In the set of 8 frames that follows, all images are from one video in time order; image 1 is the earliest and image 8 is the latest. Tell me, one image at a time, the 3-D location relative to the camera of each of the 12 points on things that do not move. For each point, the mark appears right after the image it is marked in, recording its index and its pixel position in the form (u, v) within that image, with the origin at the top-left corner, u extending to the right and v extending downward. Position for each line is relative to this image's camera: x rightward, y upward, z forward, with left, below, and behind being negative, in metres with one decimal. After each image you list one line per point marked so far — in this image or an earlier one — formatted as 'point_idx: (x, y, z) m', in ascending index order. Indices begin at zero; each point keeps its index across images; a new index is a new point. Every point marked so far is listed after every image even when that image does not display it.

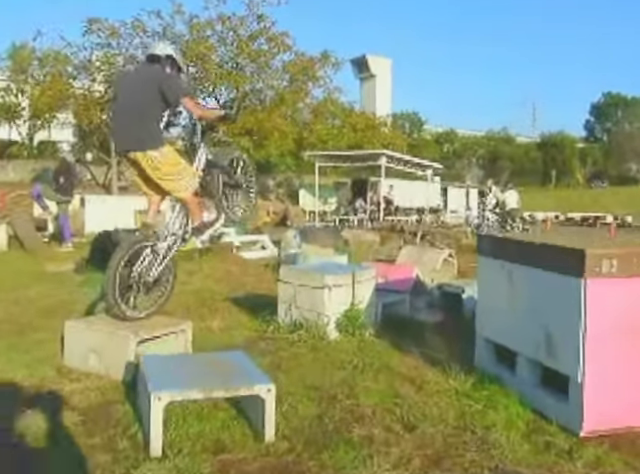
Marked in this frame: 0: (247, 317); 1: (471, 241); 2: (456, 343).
0: (-0.8, -0.8, +5.9) m
1: (+4.2, +0.1, +17.1) m
2: (+1.3, -1.0, +5.2) m
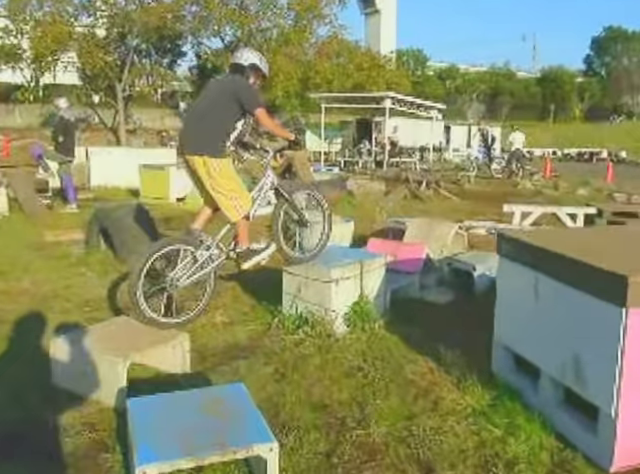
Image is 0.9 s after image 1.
0: (-0.7, -0.6, +5.6) m
1: (+4.4, +1.5, +16.6) m
2: (+1.3, -0.8, +5.0) m
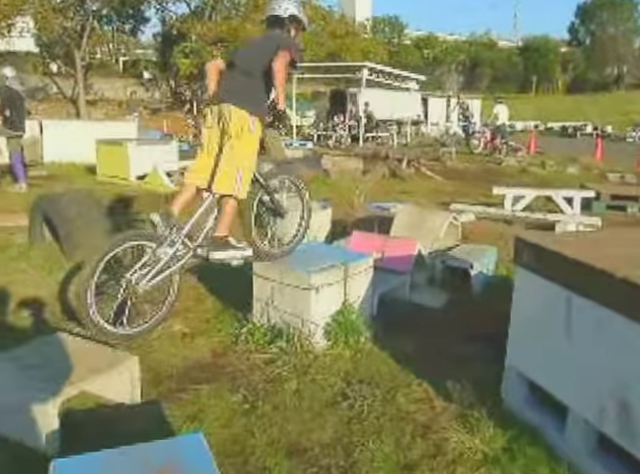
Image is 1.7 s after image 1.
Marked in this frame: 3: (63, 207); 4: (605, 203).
0: (-0.9, -0.6, +4.9) m
1: (+3.7, +2.1, +16.0) m
2: (+1.2, -0.8, +4.3) m
3: (-2.9, +0.3, +6.5) m
4: (+4.7, +0.6, +9.8) m
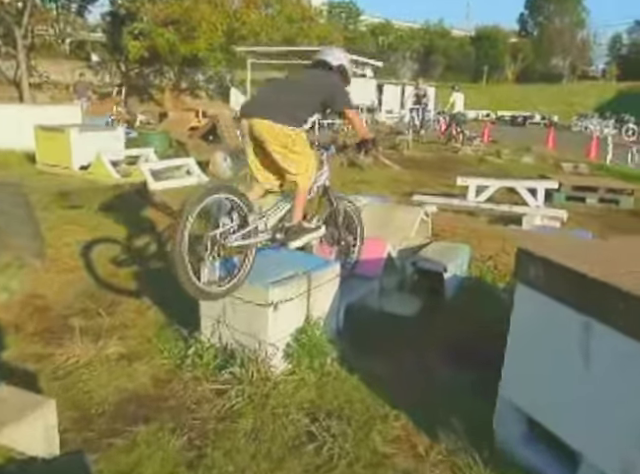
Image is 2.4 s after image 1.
0: (-1.2, -0.6, +4.3) m
1: (+2.5, +2.3, +15.6) m
2: (+0.9, -0.8, +3.9) m
3: (-3.3, +0.3, +5.7) m
4: (+4.0, +0.7, +9.5) m
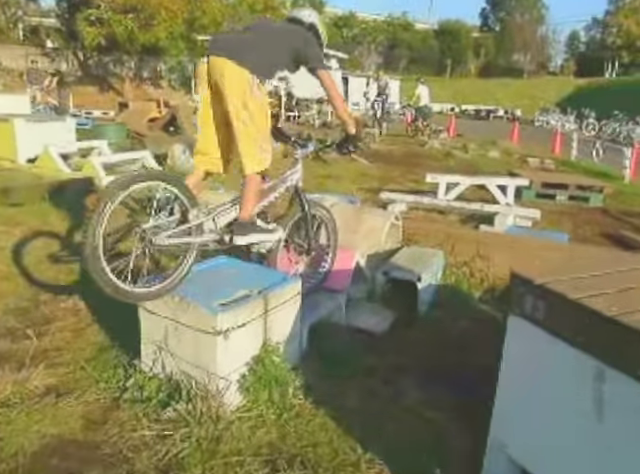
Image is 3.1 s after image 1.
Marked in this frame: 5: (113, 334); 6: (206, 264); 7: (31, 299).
0: (-1.4, -0.7, +3.7) m
1: (+1.6, +2.4, +15.2) m
2: (+0.7, -0.9, +3.4) m
3: (-3.7, +0.3, +5.0) m
4: (+3.4, +0.8, +9.2) m
5: (-1.4, -0.6, +3.8) m
6: (-0.7, -0.2, +3.6) m
7: (-2.2, -0.5, +4.4) m
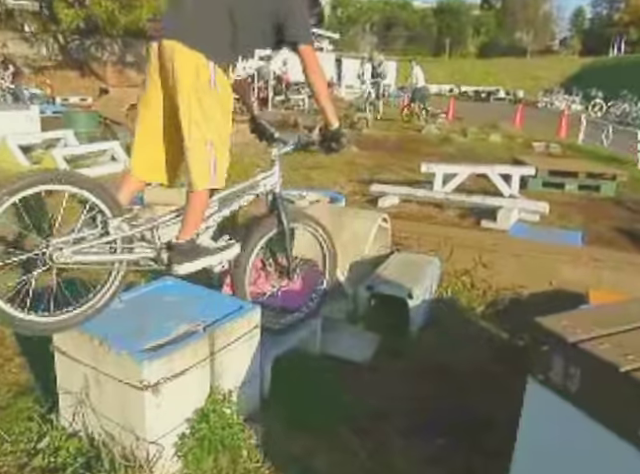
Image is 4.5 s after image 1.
0: (-1.6, -0.8, +3.1) m
1: (+1.4, +2.7, +14.5) m
2: (+0.5, -1.0, +2.8) m
3: (-3.8, +0.2, +4.4) m
4: (+3.2, +0.9, +8.5) m
5: (-1.5, -0.7, +3.2) m
6: (-0.9, -0.3, +3.0) m
7: (-2.4, -0.6, +3.7) m
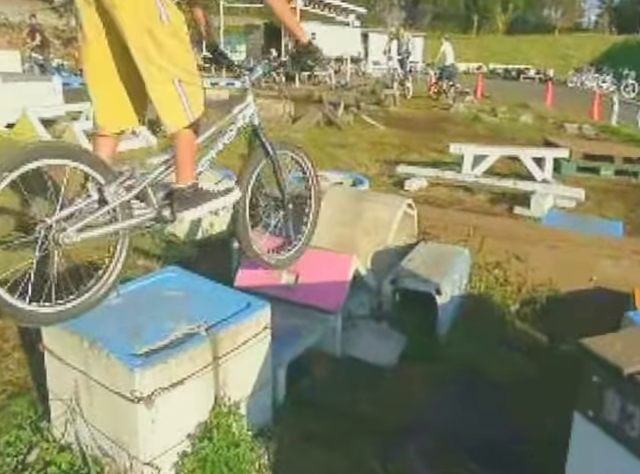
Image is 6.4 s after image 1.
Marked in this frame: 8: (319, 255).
0: (-1.5, -0.7, +2.8) m
1: (+1.9, +3.1, +14.0) m
2: (+0.6, -1.0, +2.5) m
3: (-3.7, +0.4, +4.1) m
4: (+3.5, +1.0, +8.1) m
5: (-1.4, -0.7, +2.9) m
6: (-0.8, -0.2, +2.7) m
7: (-2.2, -0.5, +3.5) m
8: (0.0, -0.1, +3.4) m
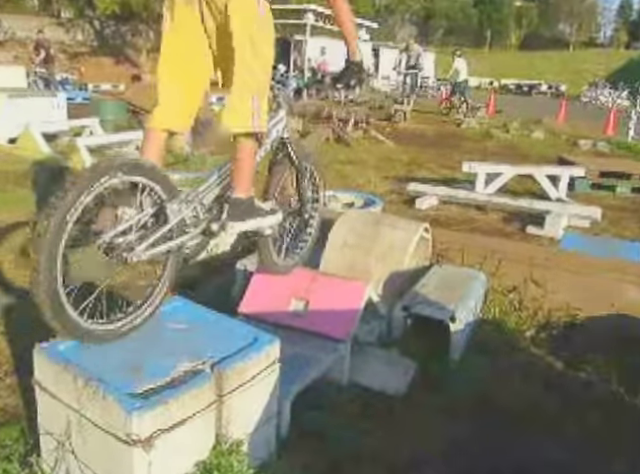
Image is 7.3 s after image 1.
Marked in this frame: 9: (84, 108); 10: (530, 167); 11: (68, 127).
0: (-1.5, -0.8, +2.7) m
1: (+2.2, +2.7, +13.9) m
2: (+0.6, -1.1, +2.3) m
3: (-3.6, +0.2, +4.1) m
4: (+3.7, +0.8, +7.9) m
5: (-1.4, -0.8, +2.8) m
6: (-0.8, -0.3, +2.6) m
7: (-2.2, -0.6, +3.4) m
8: (0.0, -0.2, +3.3) m
9: (-4.4, +2.4, +10.8) m
10: (+2.5, +0.9, +7.0) m
11: (-3.6, +1.5, +8.2) m
